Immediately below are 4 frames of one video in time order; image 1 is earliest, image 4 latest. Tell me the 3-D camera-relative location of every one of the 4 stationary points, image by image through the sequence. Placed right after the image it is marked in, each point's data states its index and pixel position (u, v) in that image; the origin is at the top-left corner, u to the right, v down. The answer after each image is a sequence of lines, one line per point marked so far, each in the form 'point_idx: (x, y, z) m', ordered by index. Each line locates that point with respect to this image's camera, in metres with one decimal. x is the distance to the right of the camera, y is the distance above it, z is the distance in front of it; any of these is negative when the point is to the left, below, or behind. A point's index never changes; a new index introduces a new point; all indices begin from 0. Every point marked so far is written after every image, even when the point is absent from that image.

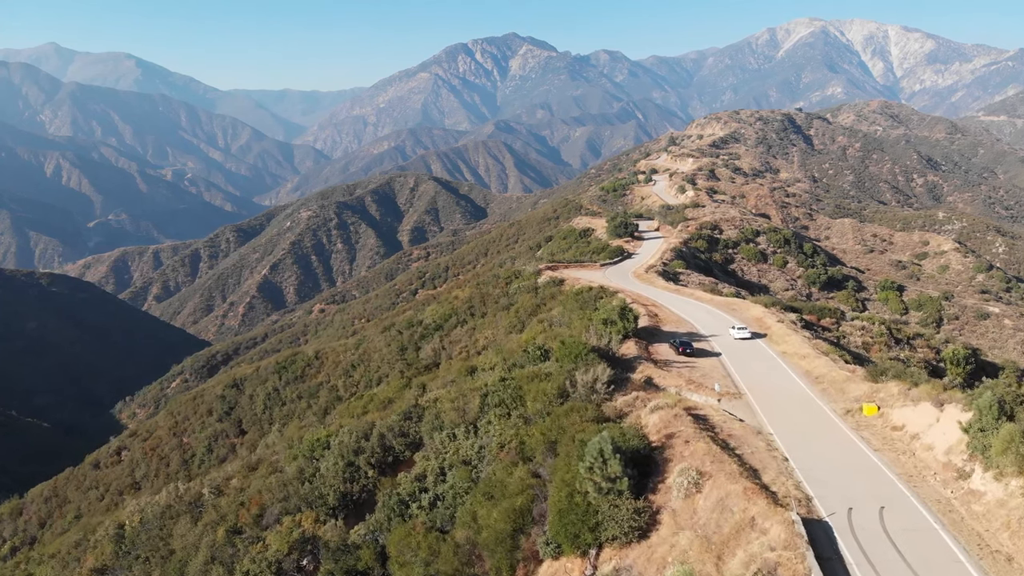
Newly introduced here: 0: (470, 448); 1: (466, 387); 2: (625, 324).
0: (-1.1, -4.2, +14.0) m
1: (-1.4, -3.0, +16.6) m
2: (+3.9, -1.3, +18.5) m
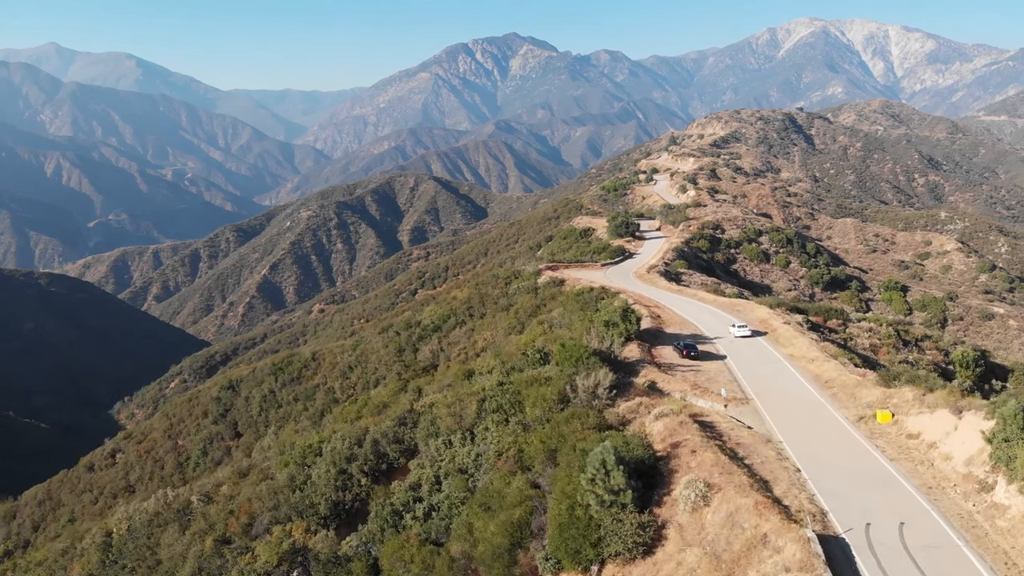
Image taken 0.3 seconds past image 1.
0: (-1.1, -4.2, +13.5) m
1: (-1.5, -3.1, +16.0) m
2: (+3.8, -1.3, +17.9) m
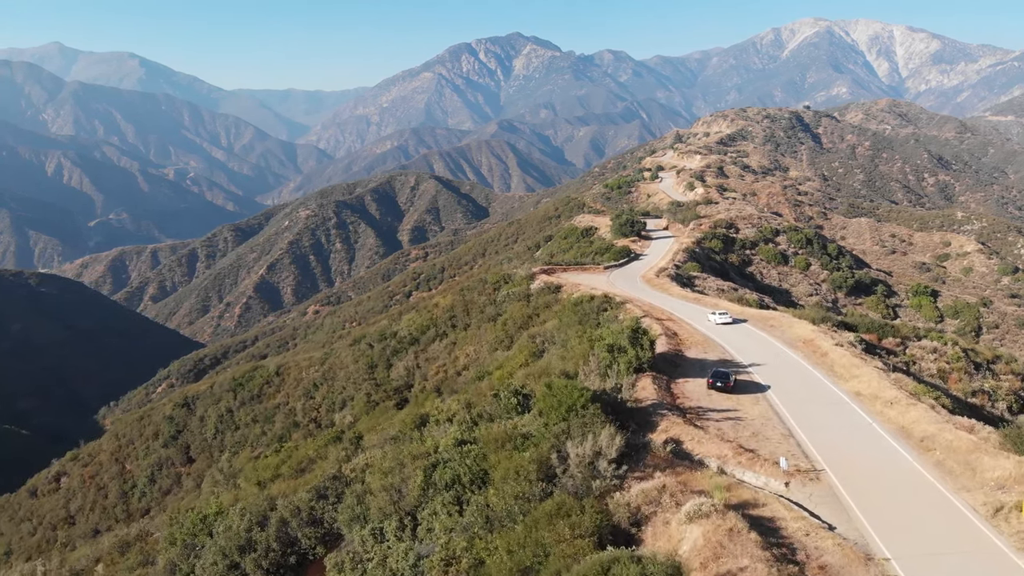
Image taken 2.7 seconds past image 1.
0: (-1.9, -4.5, +9.1) m
1: (-2.2, -3.4, +11.6) m
2: (+3.1, -1.6, +13.5) m
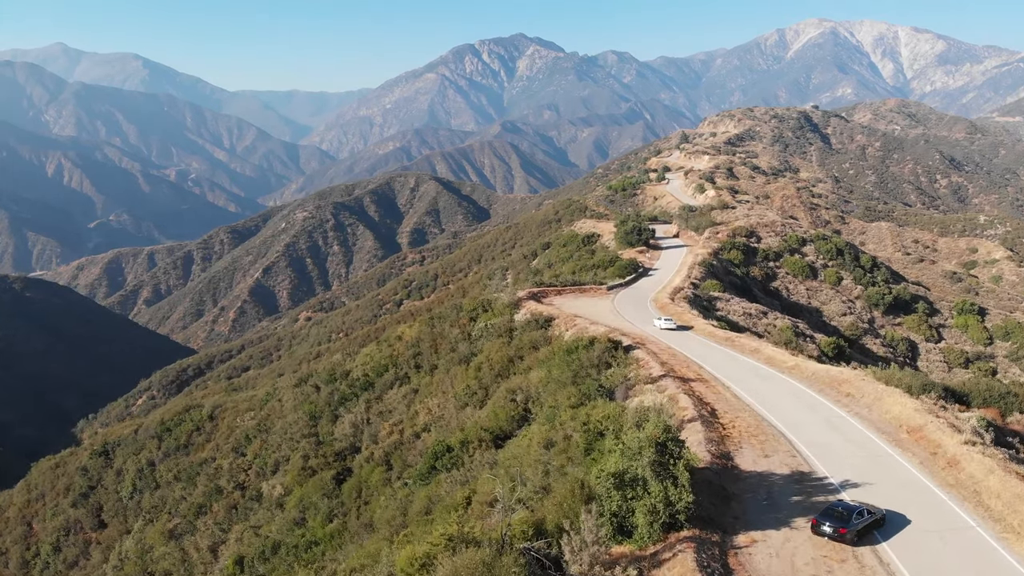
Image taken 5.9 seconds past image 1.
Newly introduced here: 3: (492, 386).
0: (-2.8, -5.8, +3.3) m
1: (-3.1, -4.7, +5.8) m
2: (+2.2, -2.9, +7.7) m
3: (-0.7, -3.3, +18.0) m
